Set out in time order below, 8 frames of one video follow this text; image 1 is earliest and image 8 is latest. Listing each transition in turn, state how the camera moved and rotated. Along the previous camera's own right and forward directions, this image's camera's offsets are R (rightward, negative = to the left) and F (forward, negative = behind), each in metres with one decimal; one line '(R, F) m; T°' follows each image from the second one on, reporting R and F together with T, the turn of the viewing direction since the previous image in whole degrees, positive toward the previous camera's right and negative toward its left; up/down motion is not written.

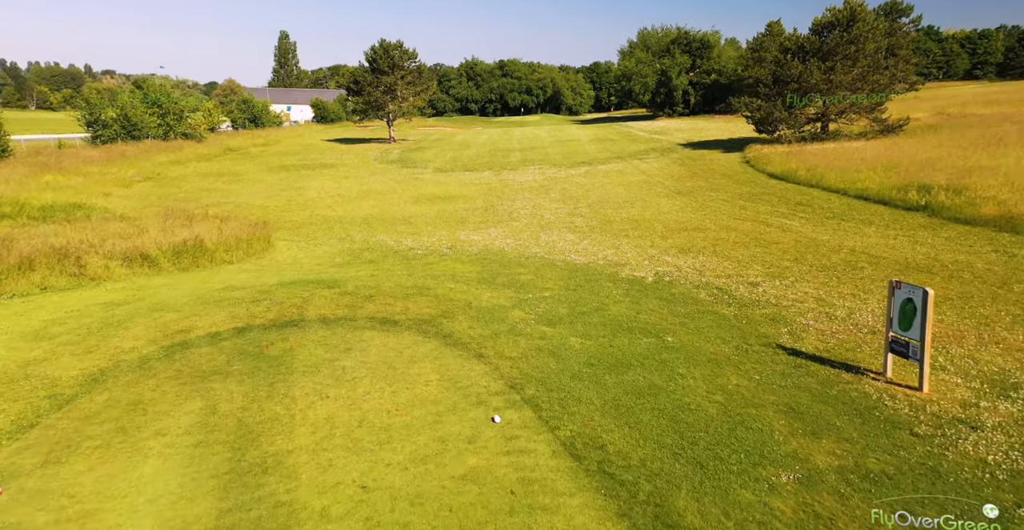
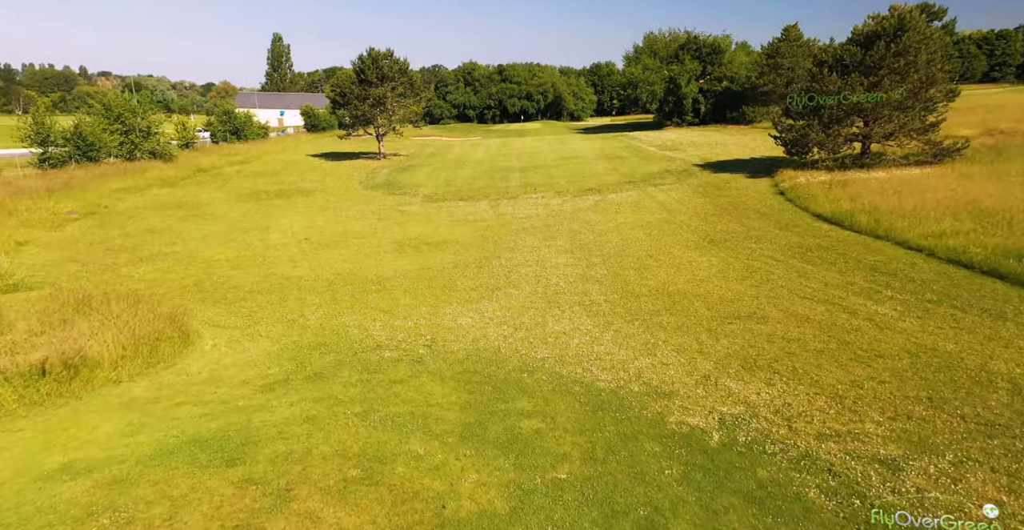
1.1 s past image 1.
(0.0, +3.7) m; 0°
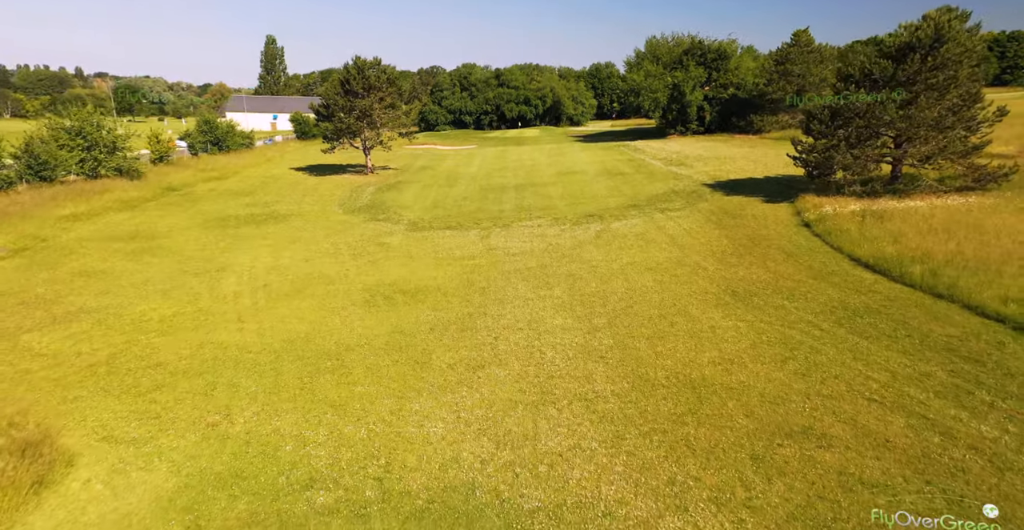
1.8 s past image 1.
(+0.3, +2.8) m; 0°
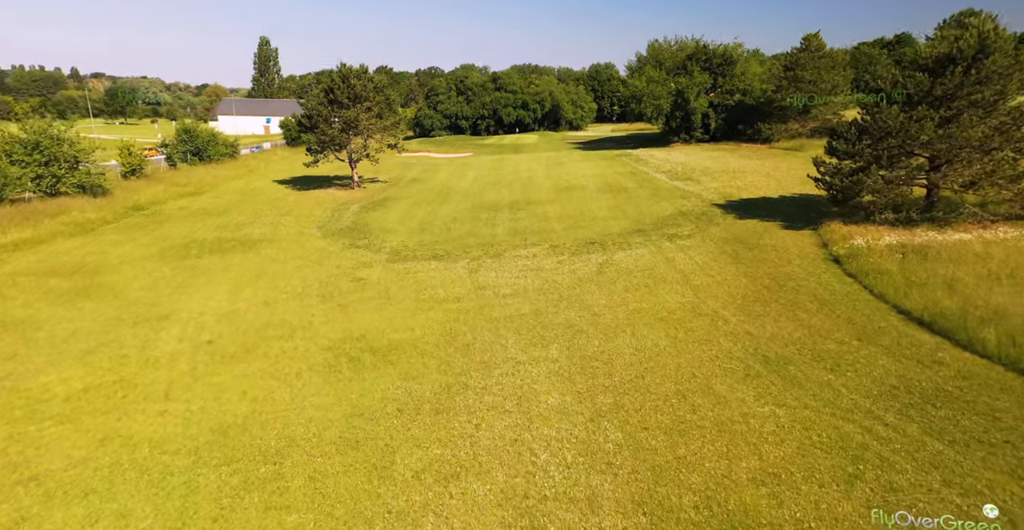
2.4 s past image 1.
(+0.3, +2.7) m; 0°
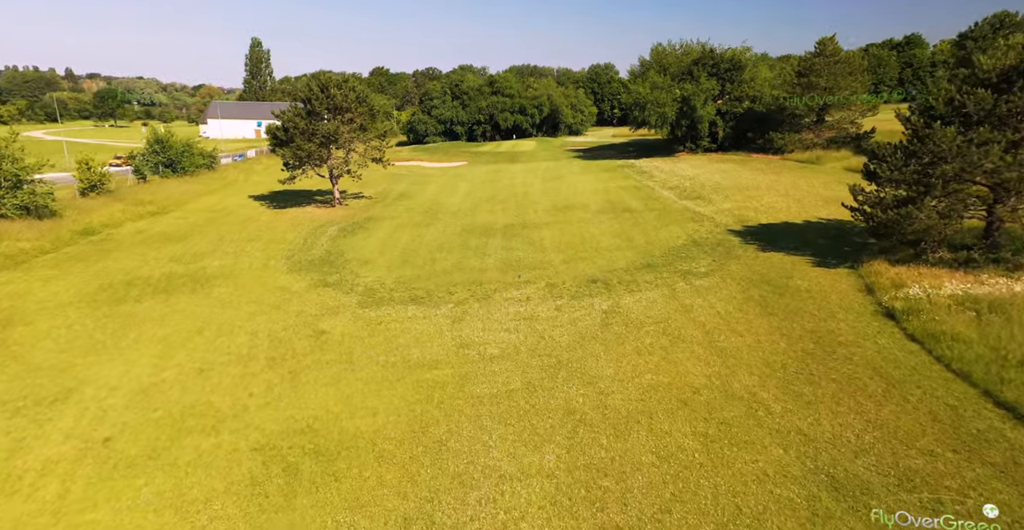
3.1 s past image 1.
(+0.3, +3.4) m; 0°
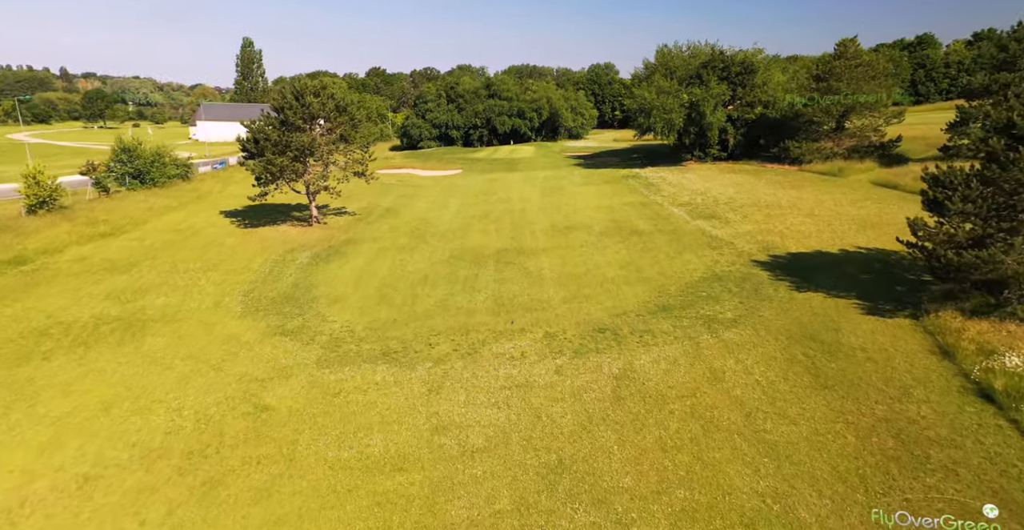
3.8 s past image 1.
(+0.2, +3.7) m; 0°
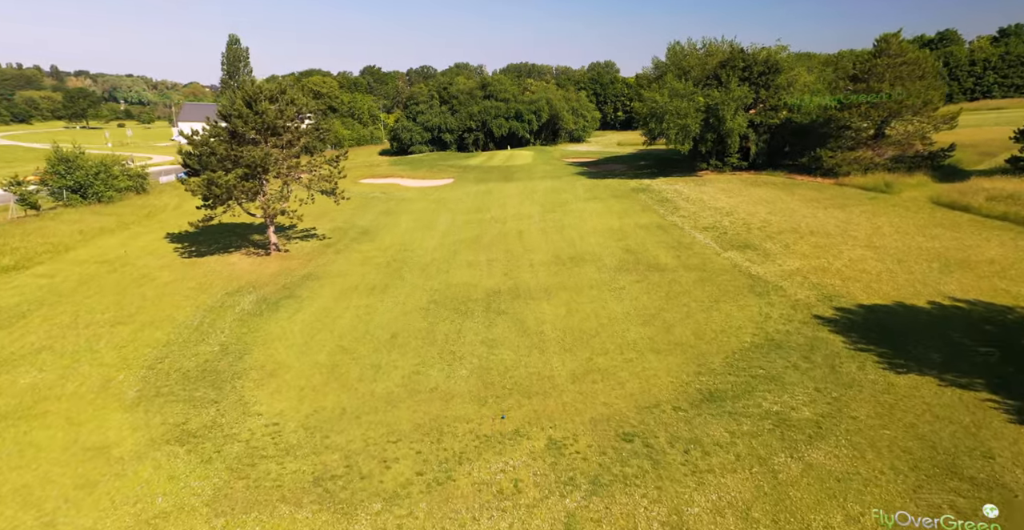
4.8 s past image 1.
(+0.2, +5.8) m; 0°
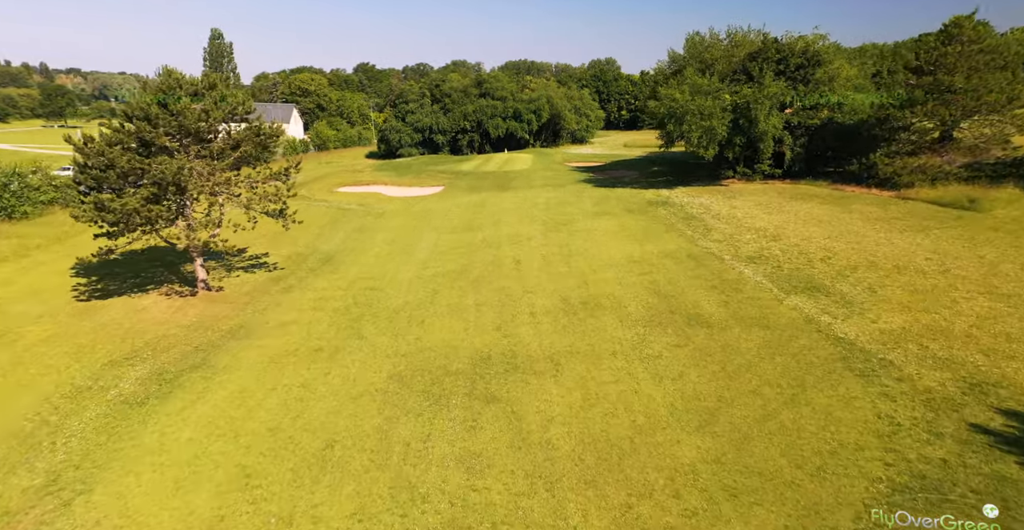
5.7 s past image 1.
(+0.2, +7.0) m; 0°
